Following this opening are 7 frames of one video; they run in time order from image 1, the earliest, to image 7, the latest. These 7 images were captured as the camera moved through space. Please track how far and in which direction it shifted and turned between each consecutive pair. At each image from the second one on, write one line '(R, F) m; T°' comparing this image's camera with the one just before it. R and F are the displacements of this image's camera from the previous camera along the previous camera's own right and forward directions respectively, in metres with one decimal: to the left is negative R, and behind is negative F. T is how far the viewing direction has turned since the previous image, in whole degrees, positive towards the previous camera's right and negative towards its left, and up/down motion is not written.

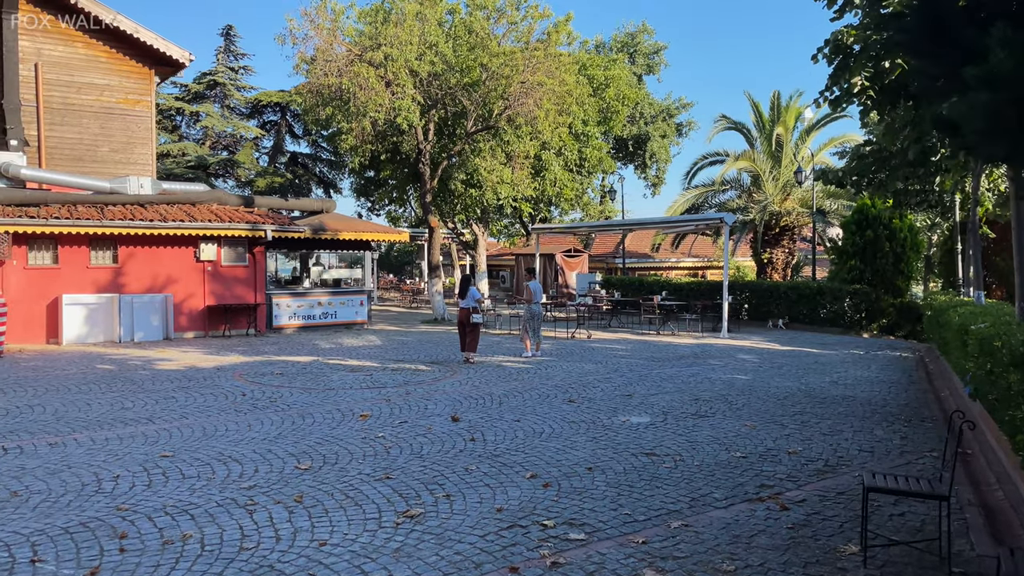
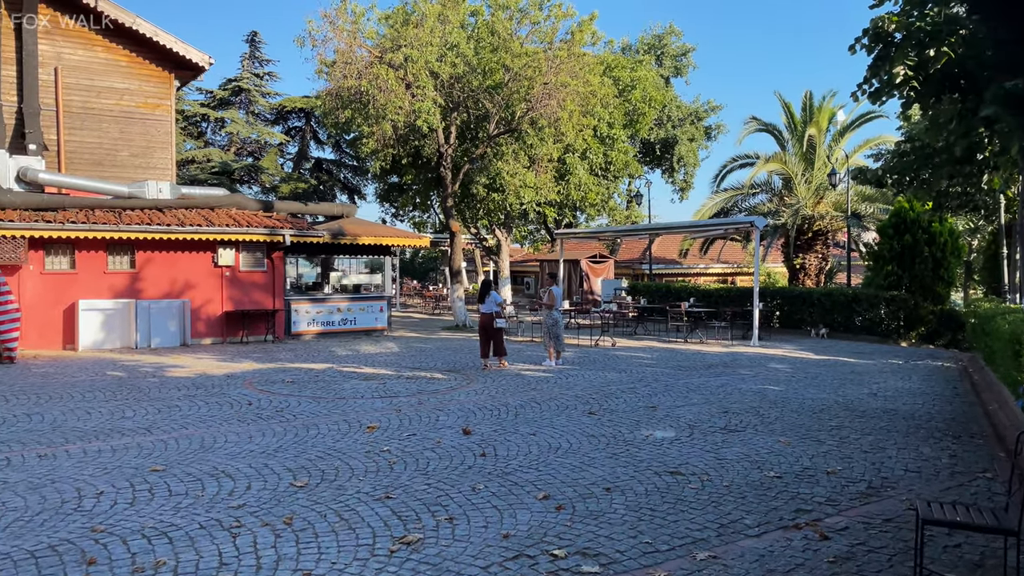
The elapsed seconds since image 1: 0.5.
(+0.1, +0.5) m; -2°
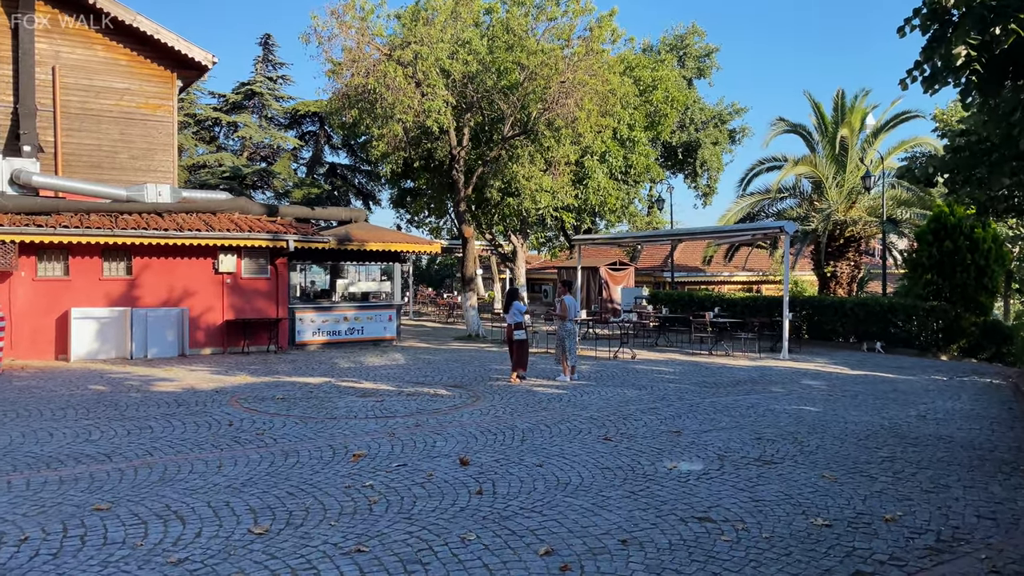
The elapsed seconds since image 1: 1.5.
(+0.1, +0.9) m; -1°
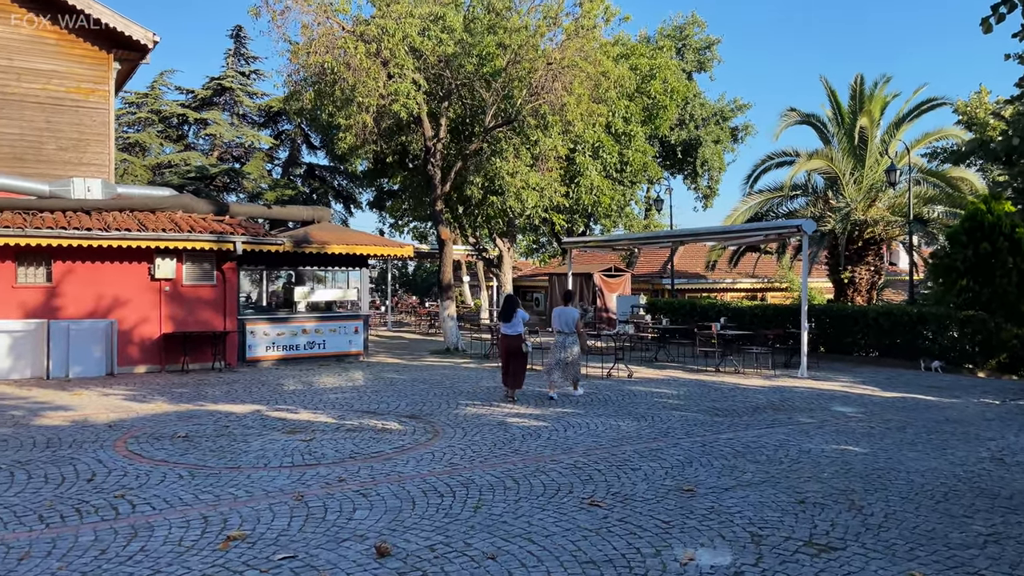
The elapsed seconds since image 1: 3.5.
(+0.3, +2.1) m; 0°
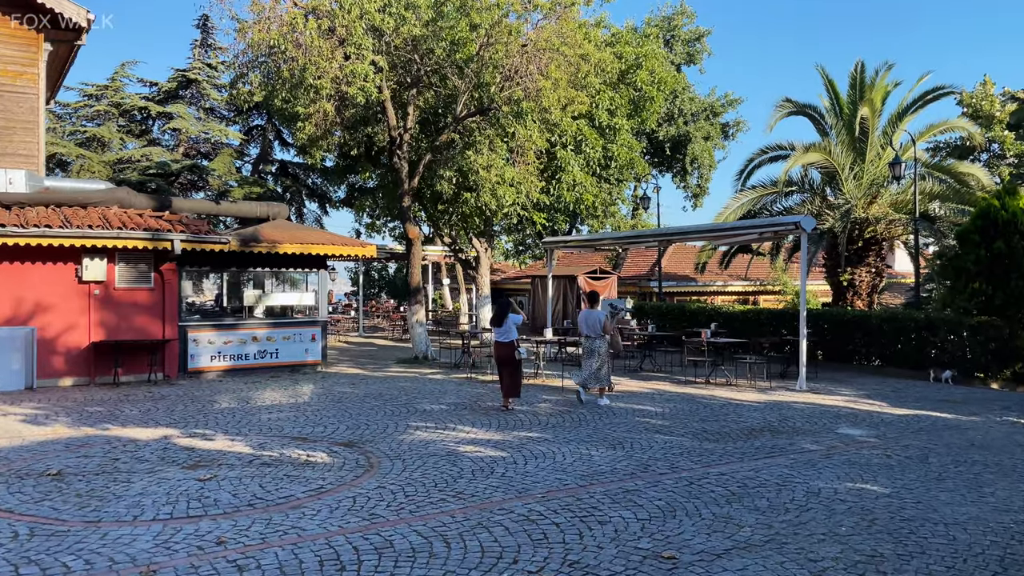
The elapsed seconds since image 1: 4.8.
(+0.4, +1.4) m; +1°
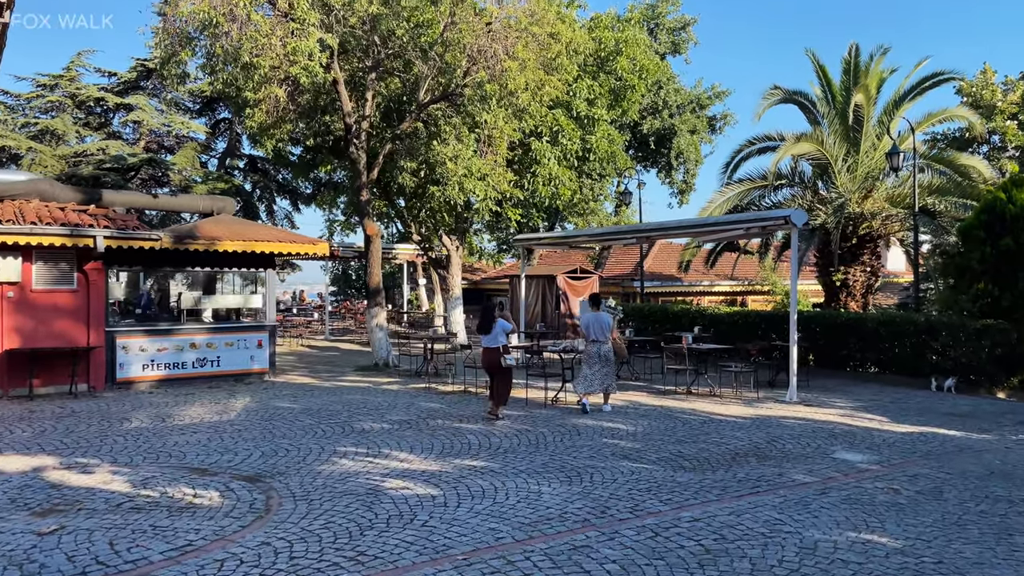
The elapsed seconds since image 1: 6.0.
(+0.5, +1.3) m; +1°
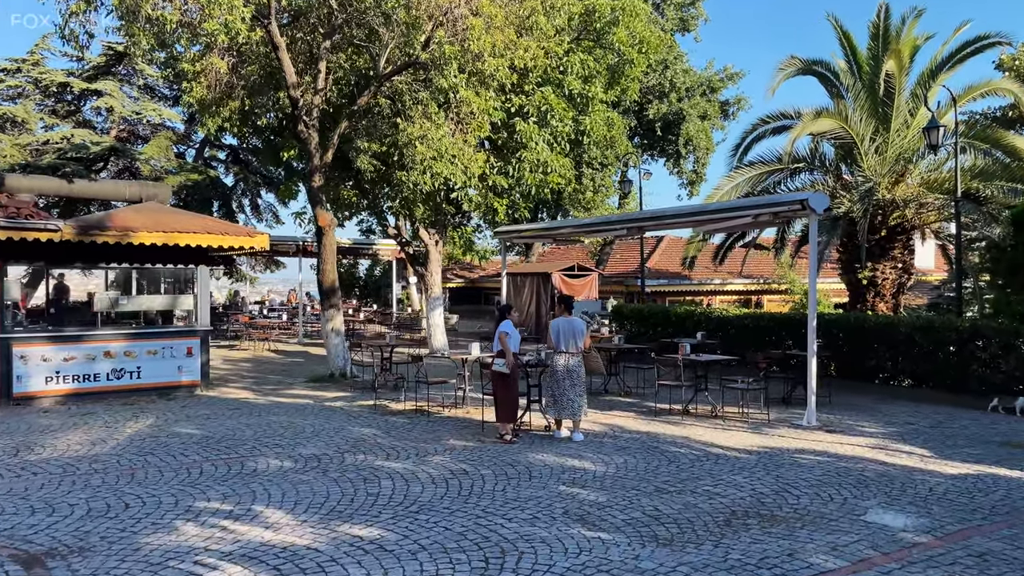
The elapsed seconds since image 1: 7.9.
(+0.7, +2.0) m; -1°
